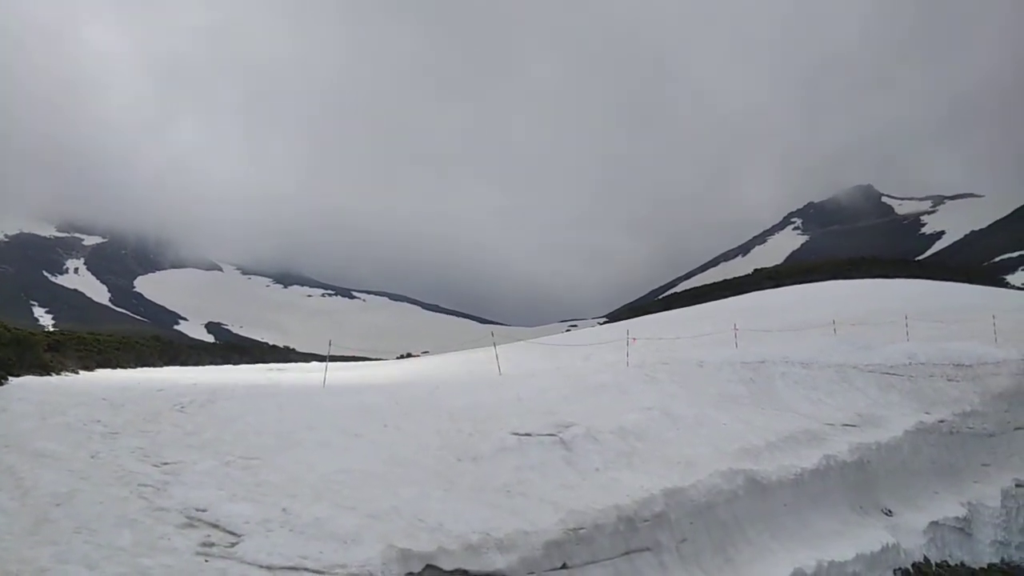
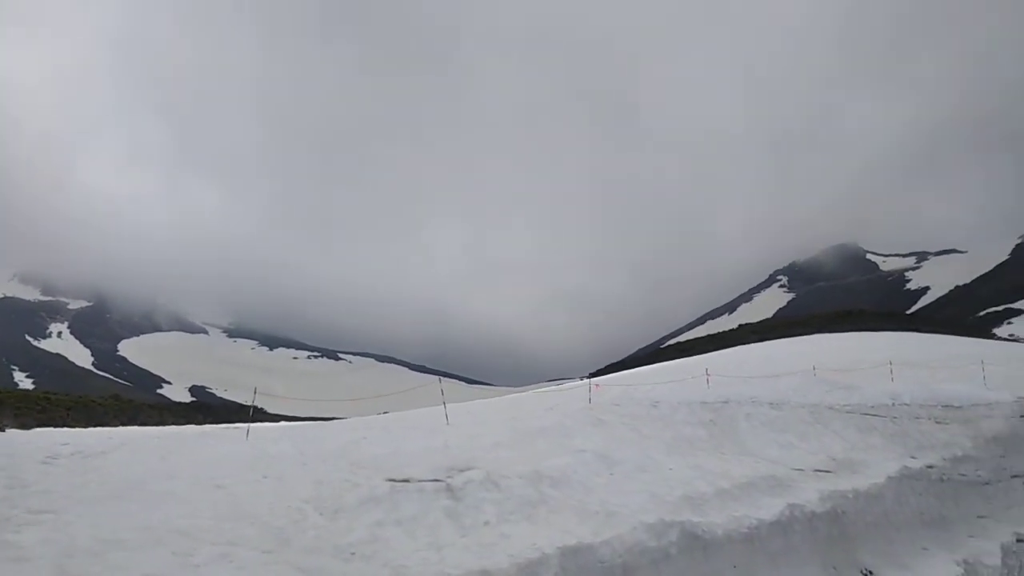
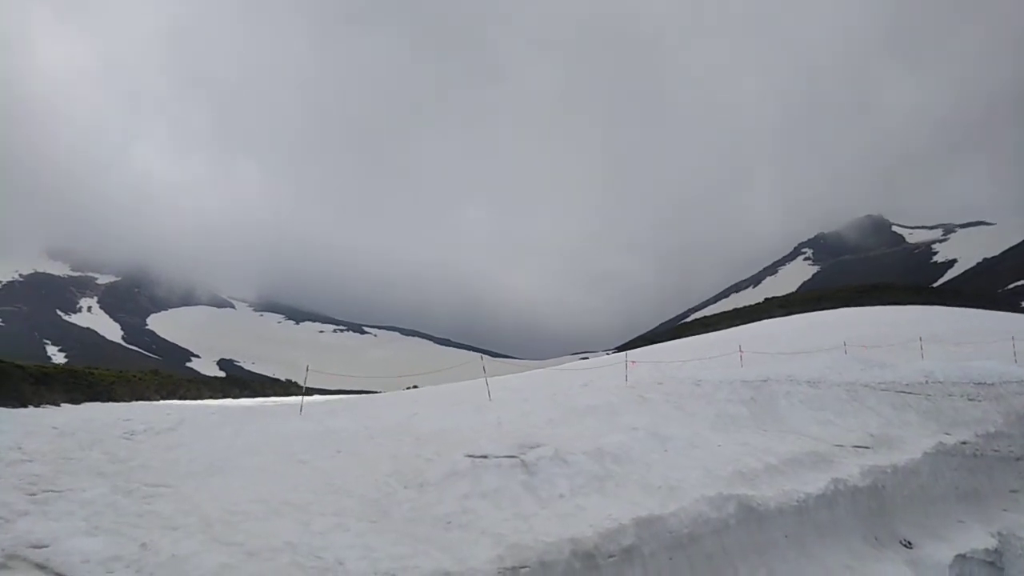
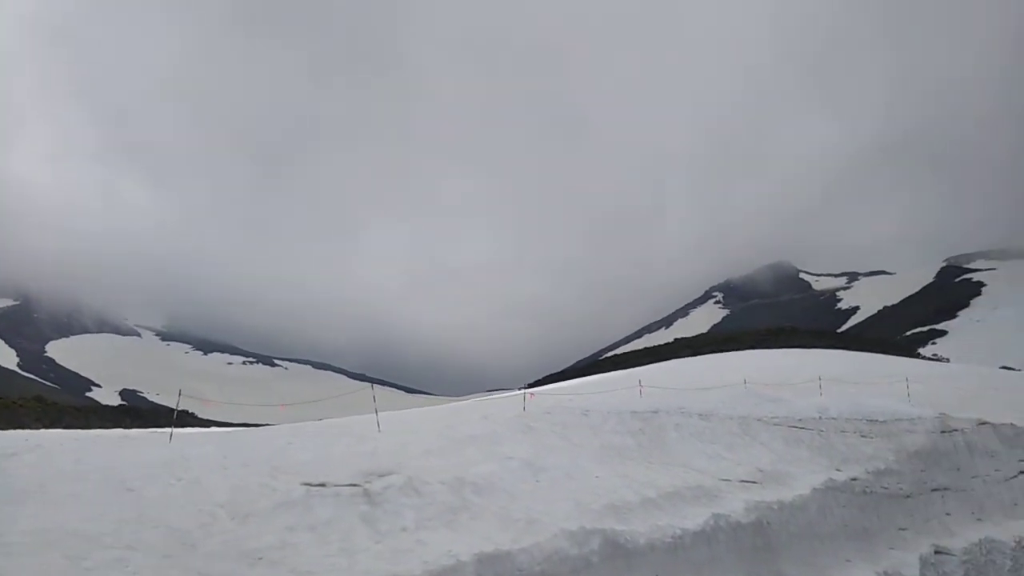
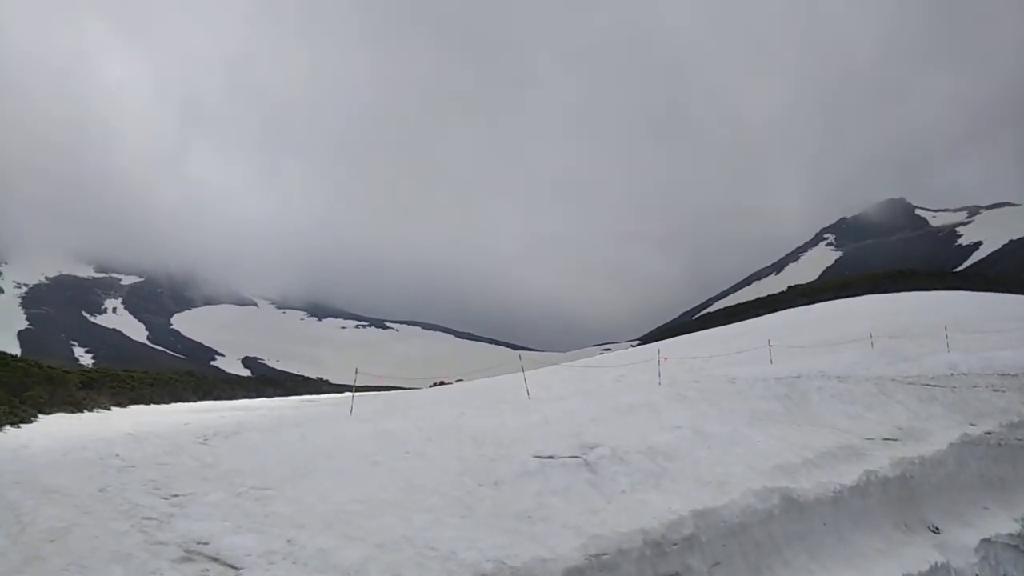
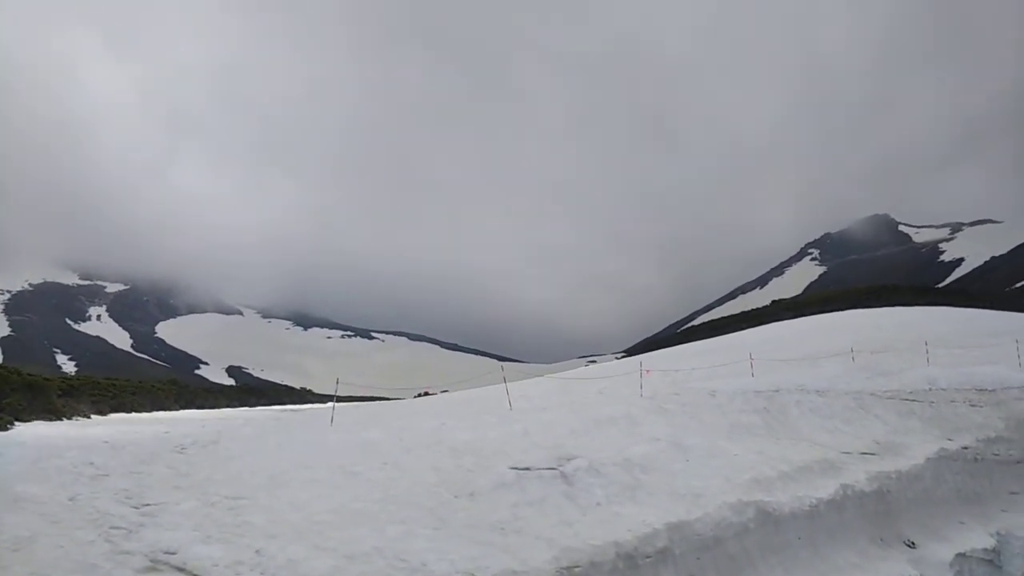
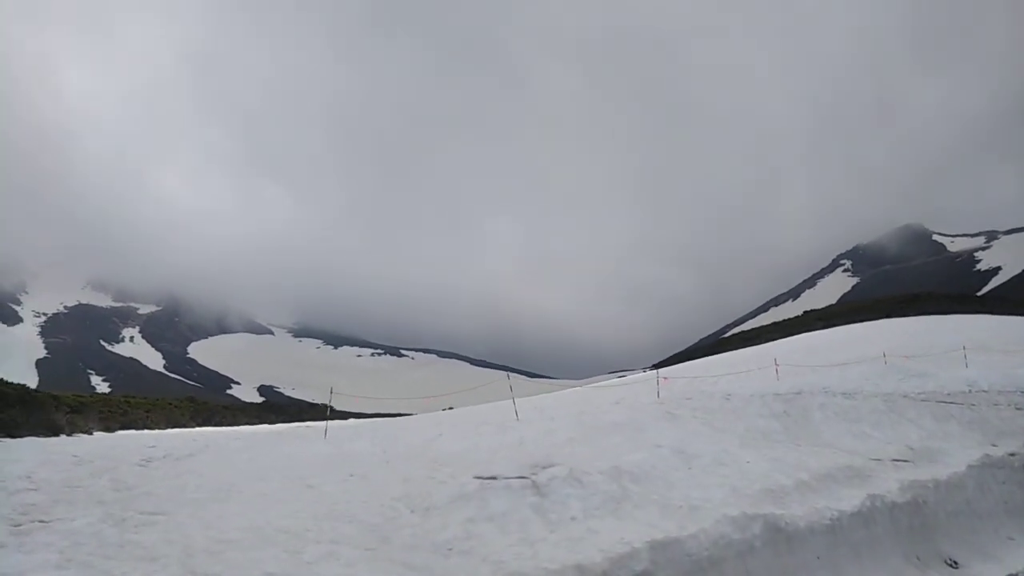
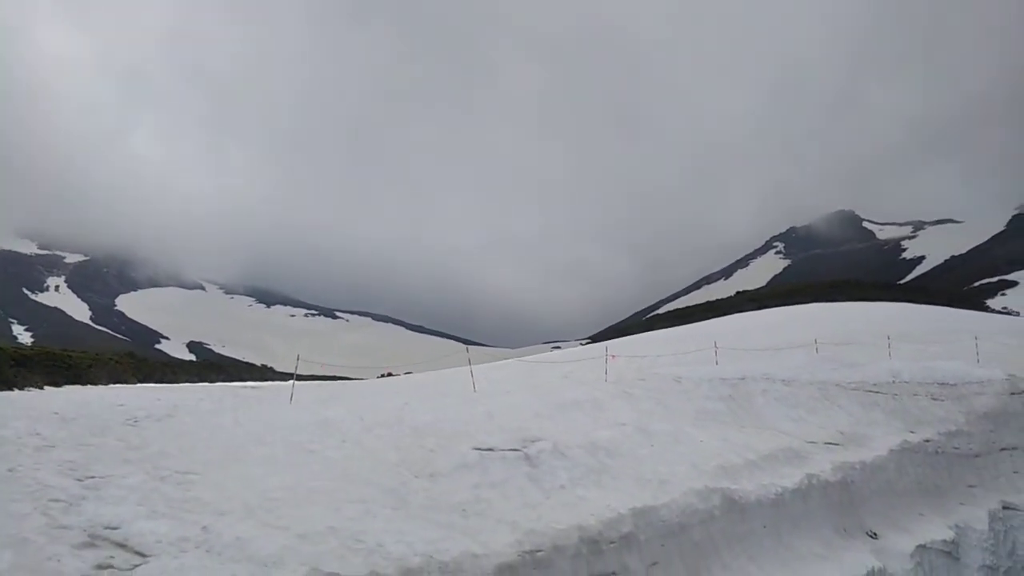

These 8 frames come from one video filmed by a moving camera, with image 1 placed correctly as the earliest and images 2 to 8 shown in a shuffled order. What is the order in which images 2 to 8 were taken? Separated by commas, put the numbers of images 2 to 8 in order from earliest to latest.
5, 6, 8, 3, 7, 2, 4
